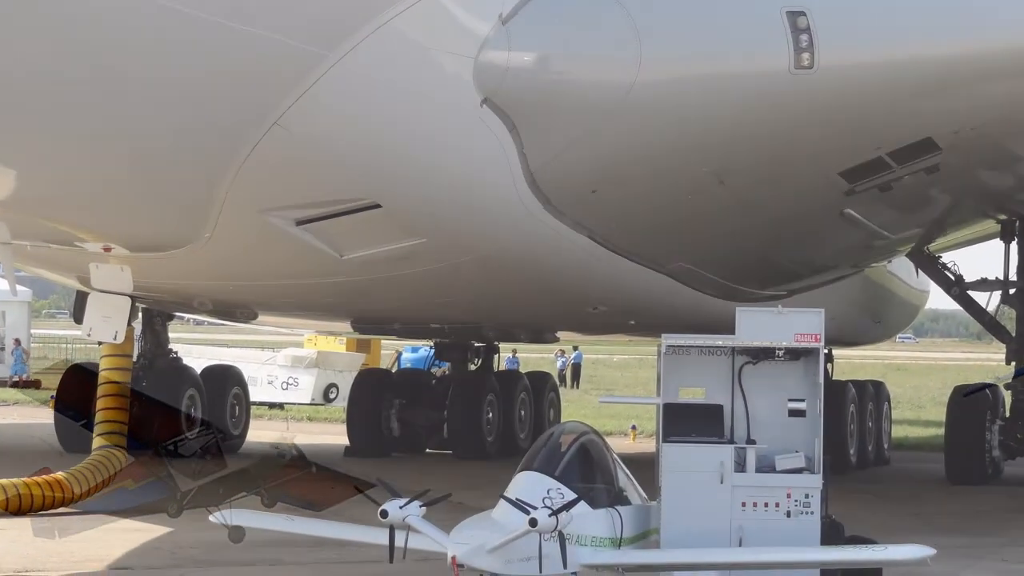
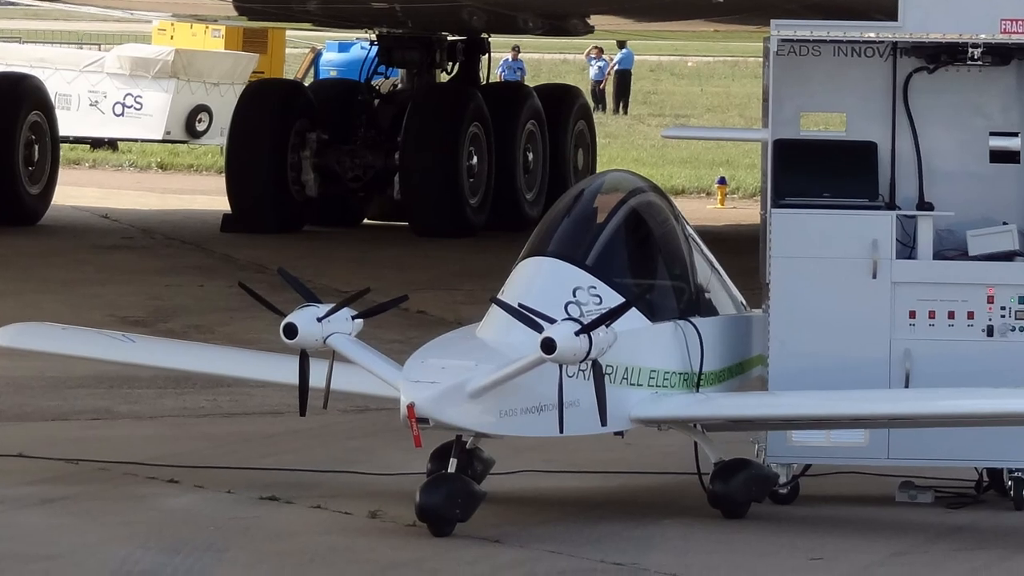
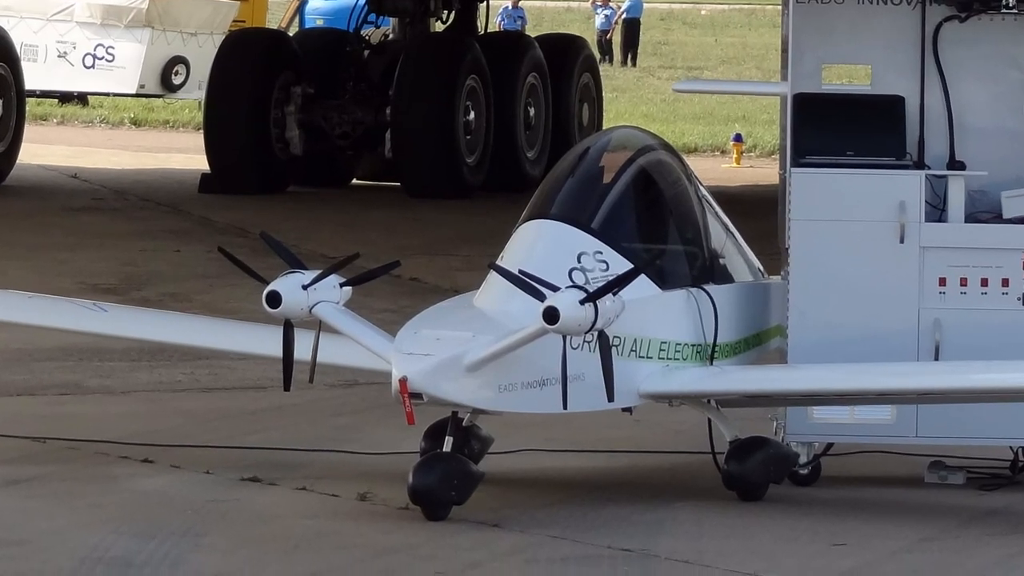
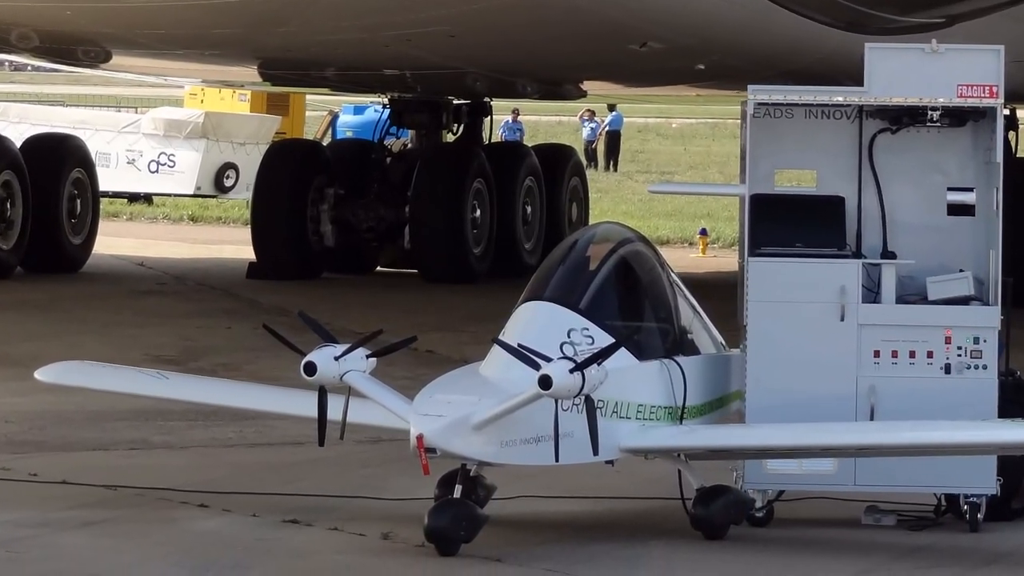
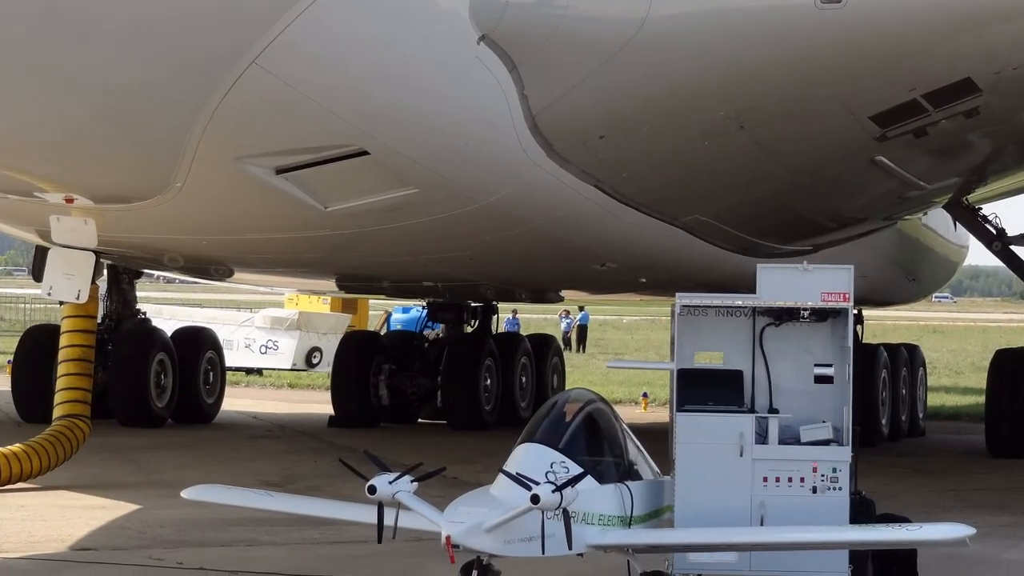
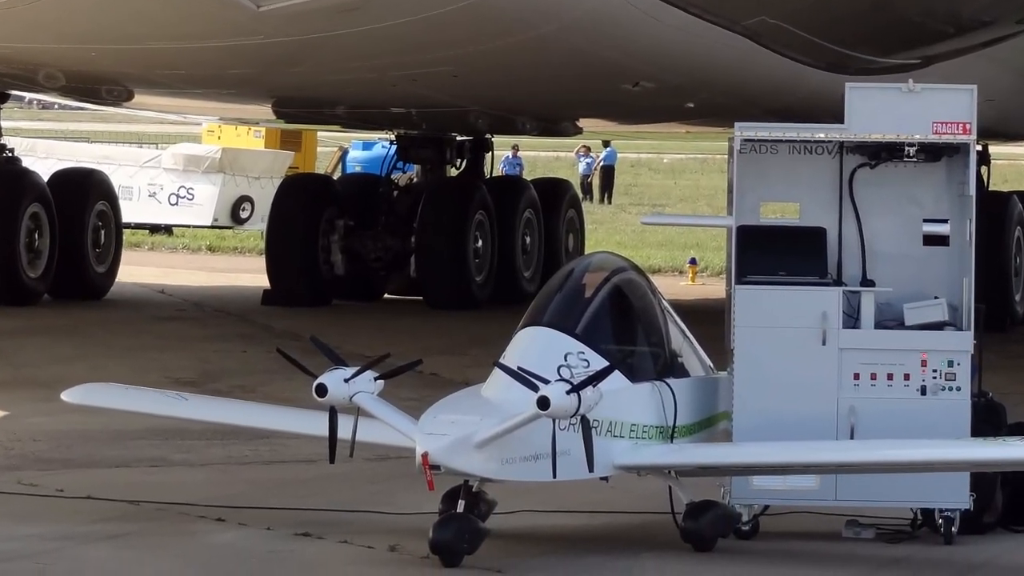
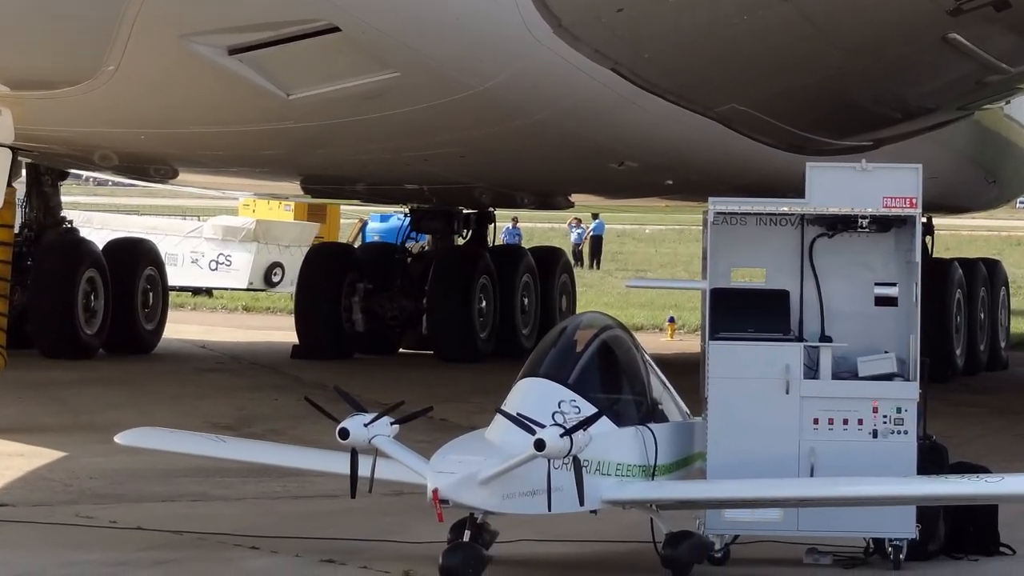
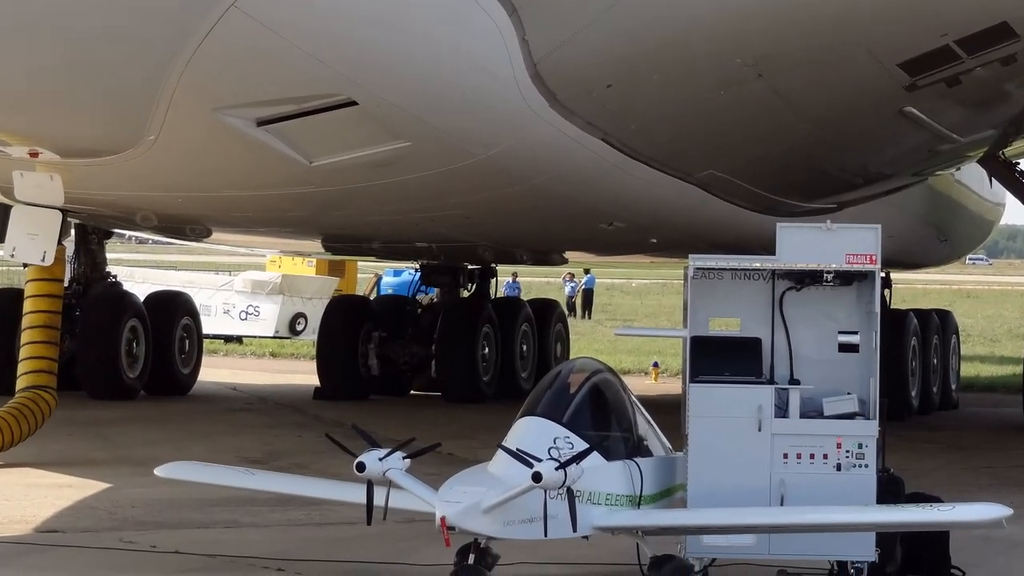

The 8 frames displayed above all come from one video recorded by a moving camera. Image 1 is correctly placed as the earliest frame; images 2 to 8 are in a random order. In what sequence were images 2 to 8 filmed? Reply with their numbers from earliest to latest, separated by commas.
5, 8, 7, 6, 4, 2, 3
